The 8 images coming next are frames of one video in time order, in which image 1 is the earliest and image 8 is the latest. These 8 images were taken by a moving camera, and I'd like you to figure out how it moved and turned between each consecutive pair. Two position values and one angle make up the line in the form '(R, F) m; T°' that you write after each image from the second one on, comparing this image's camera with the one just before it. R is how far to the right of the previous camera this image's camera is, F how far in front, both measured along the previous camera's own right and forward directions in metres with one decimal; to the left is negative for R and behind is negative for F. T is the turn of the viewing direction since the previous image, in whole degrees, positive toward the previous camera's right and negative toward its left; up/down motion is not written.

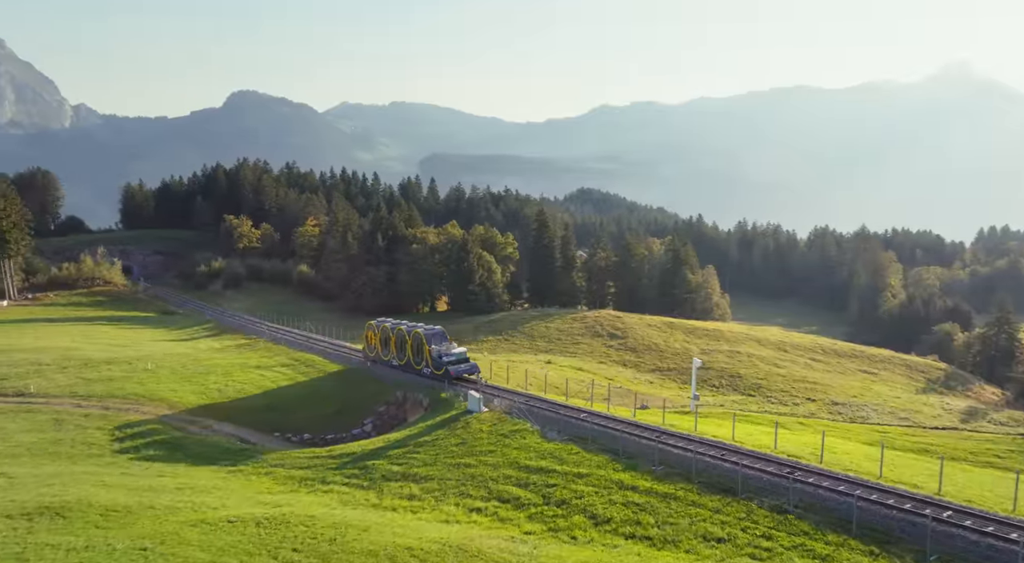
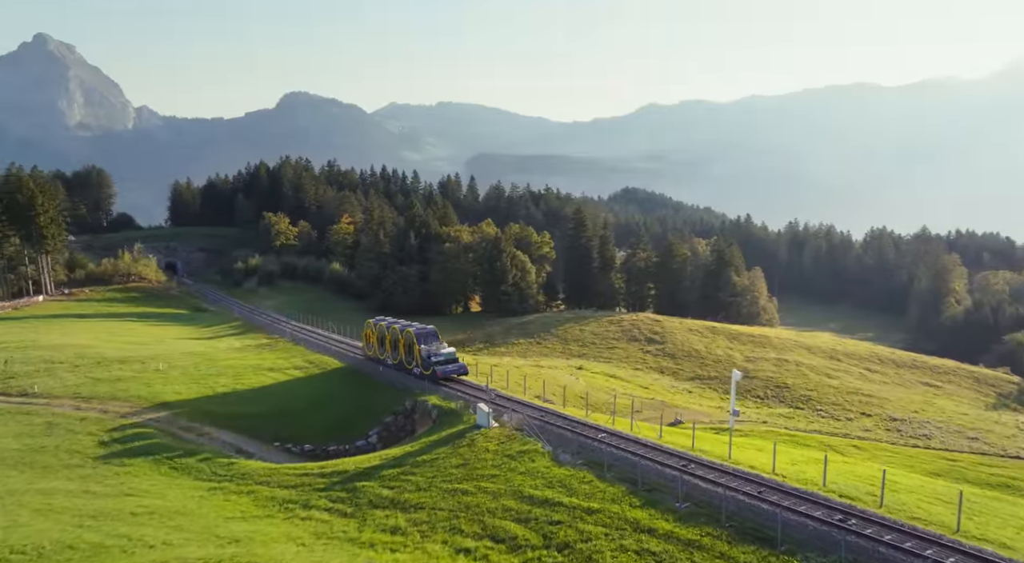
(+2.4, +7.2) m; -3°
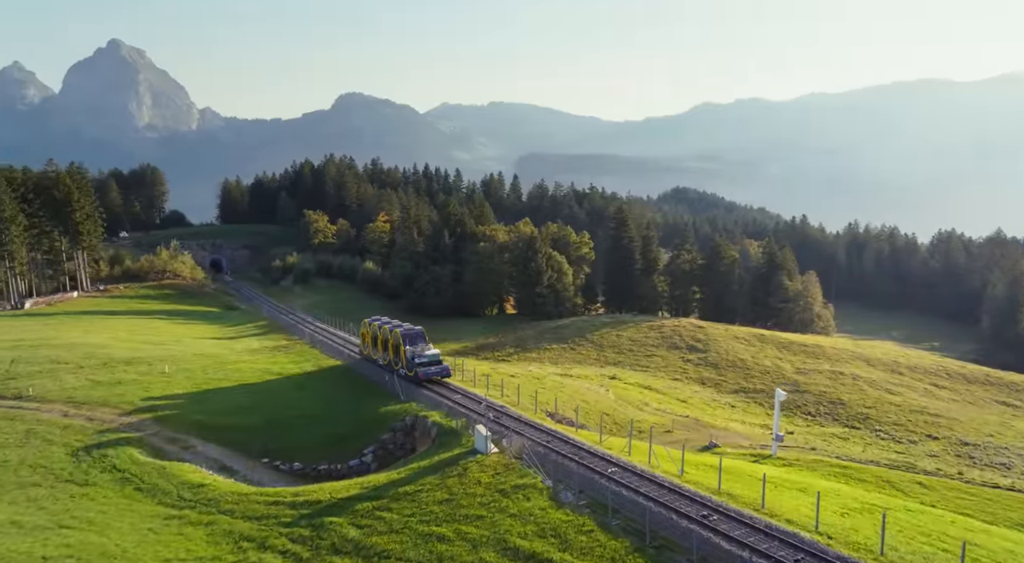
(+3.1, +8.4) m; -4°
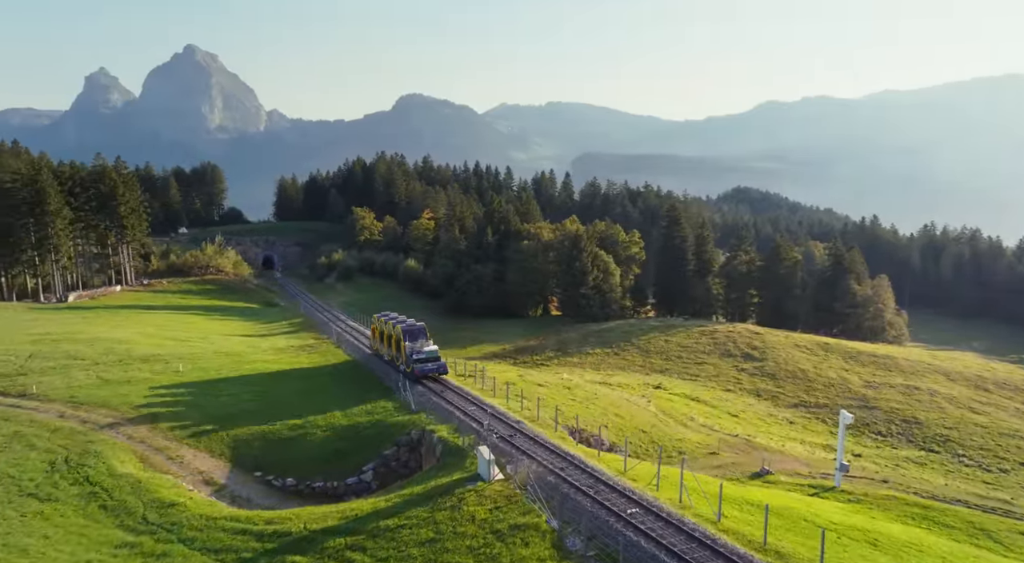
(+2.6, +8.3) m; -4°
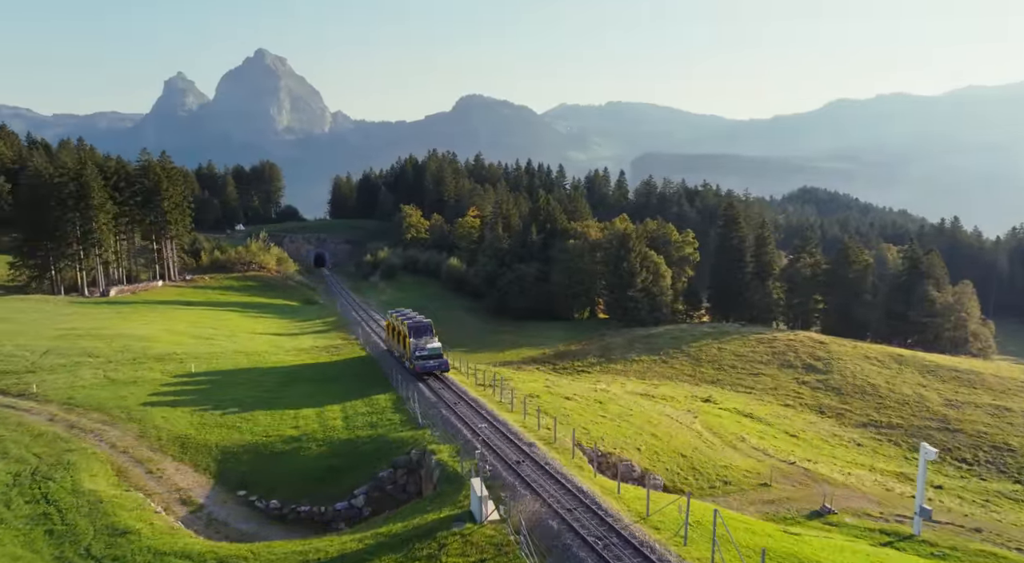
(+2.6, +8.3) m; -4°
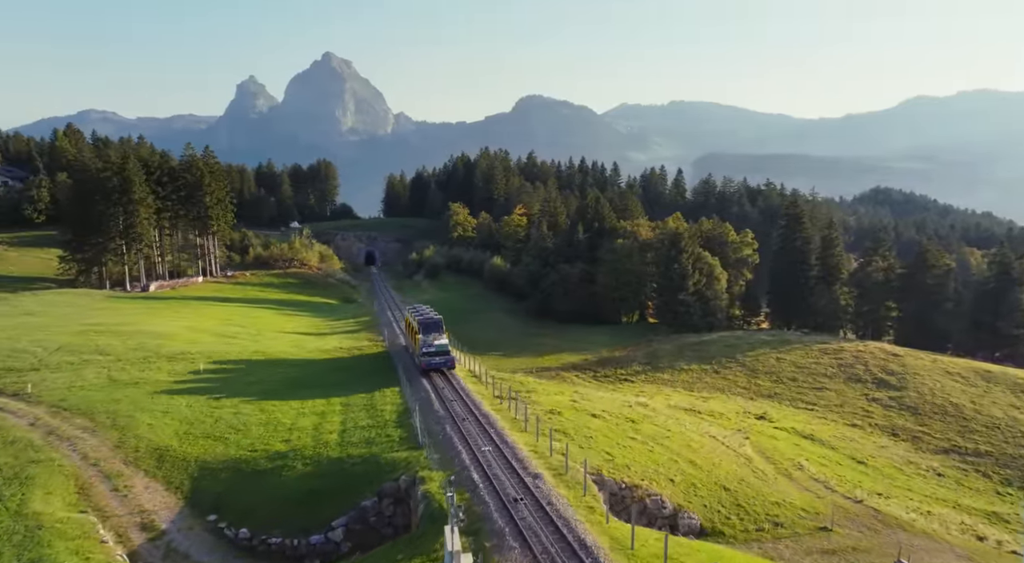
(+2.7, +8.3) m; -4°
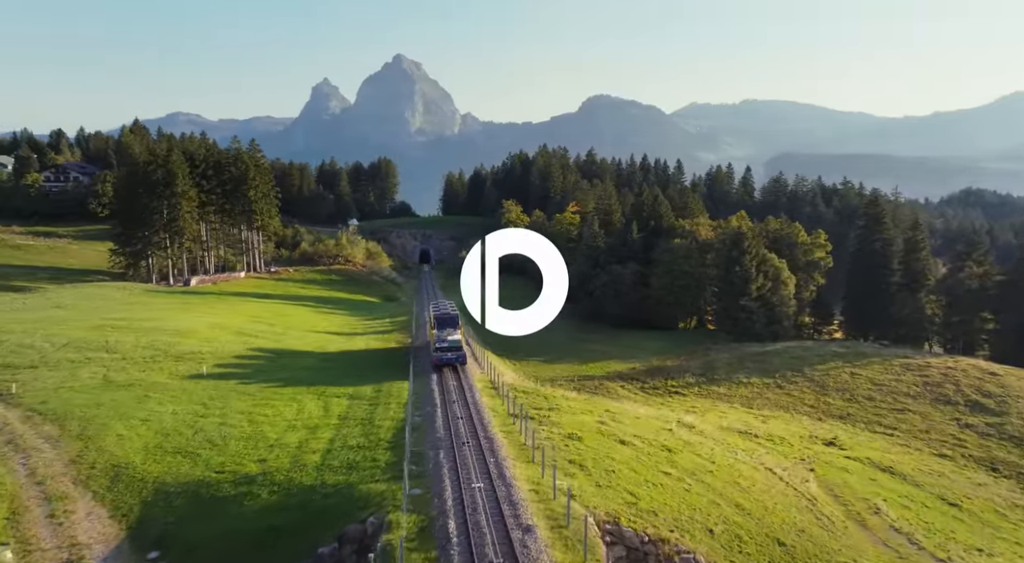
(+2.9, +9.3) m; -5°
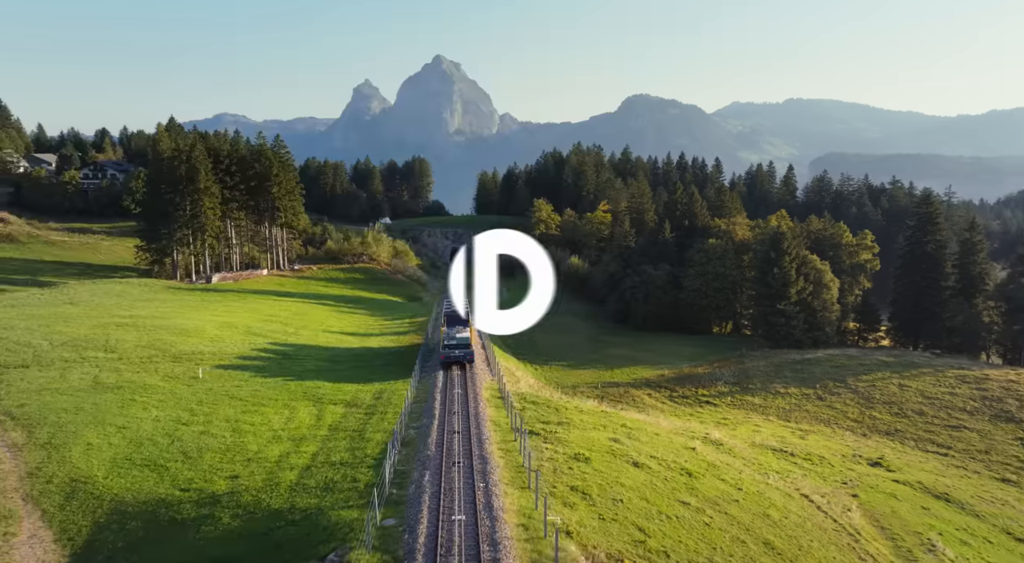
(+1.9, +5.7) m; -3°
